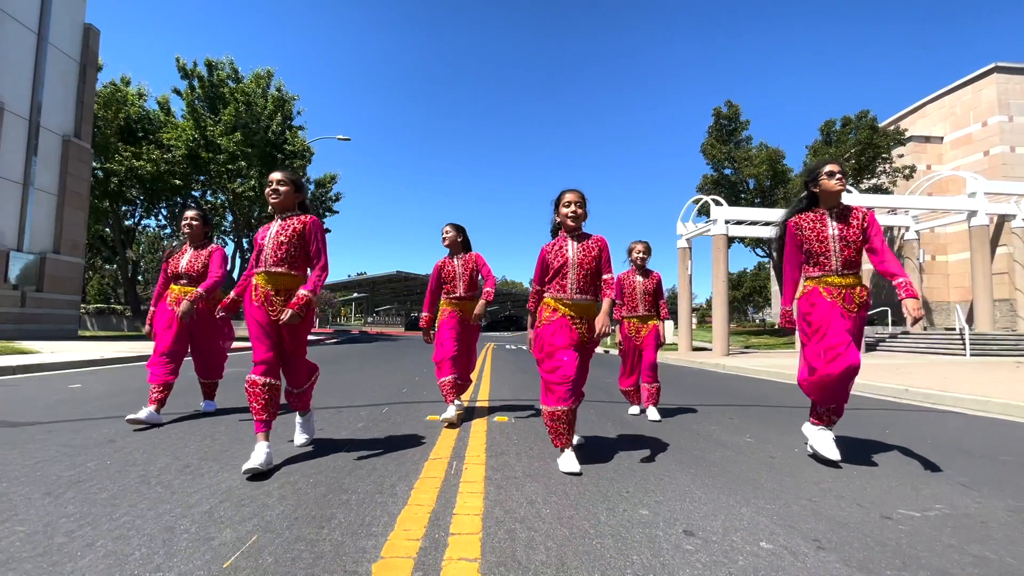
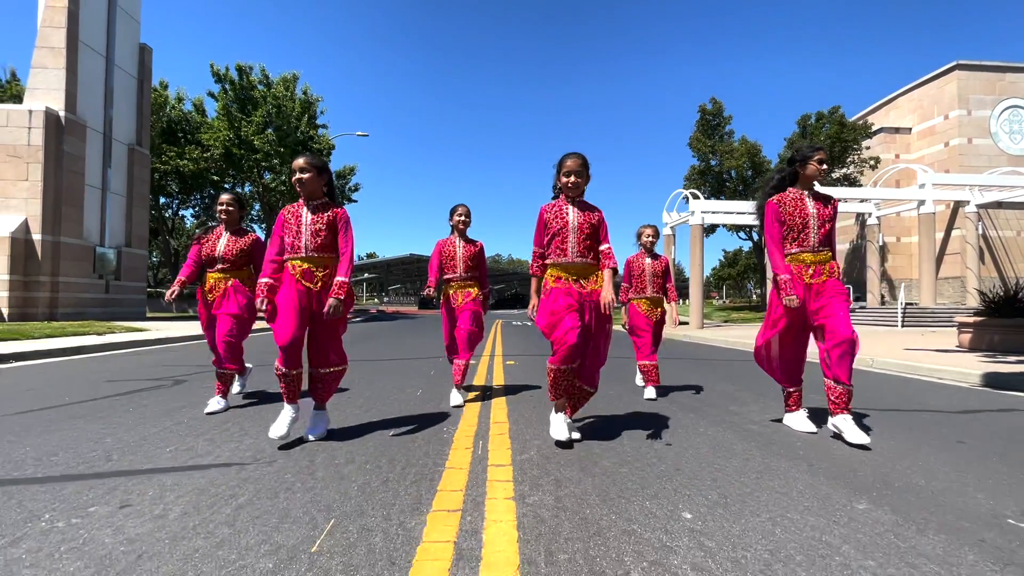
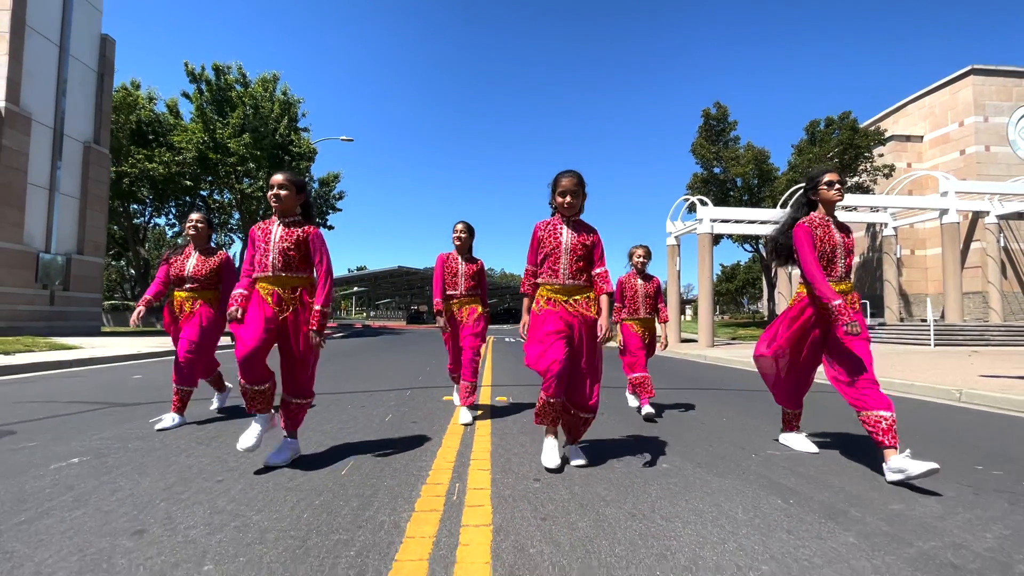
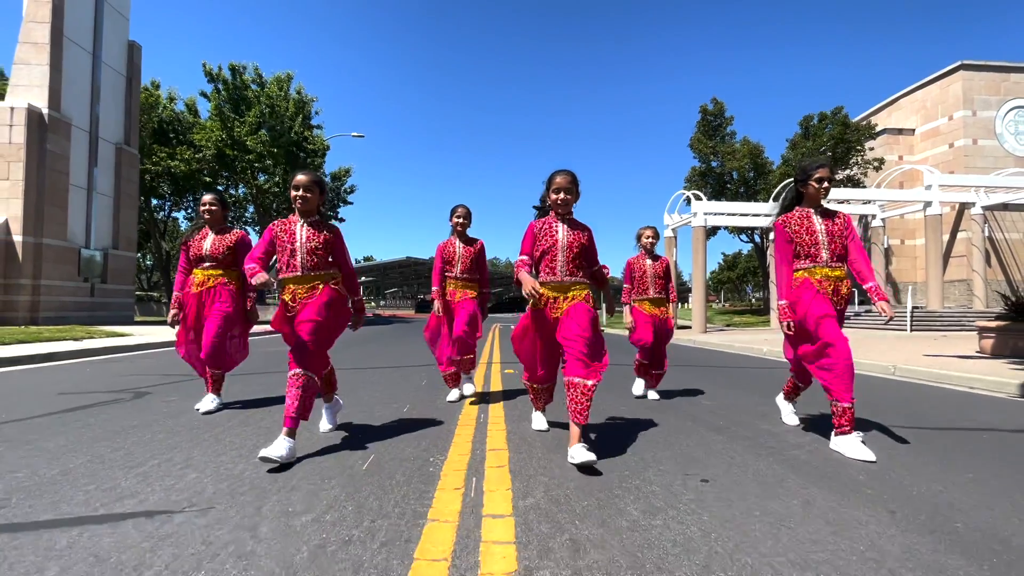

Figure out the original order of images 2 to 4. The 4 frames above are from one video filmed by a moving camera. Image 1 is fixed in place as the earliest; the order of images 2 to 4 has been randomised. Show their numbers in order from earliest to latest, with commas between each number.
3, 4, 2
